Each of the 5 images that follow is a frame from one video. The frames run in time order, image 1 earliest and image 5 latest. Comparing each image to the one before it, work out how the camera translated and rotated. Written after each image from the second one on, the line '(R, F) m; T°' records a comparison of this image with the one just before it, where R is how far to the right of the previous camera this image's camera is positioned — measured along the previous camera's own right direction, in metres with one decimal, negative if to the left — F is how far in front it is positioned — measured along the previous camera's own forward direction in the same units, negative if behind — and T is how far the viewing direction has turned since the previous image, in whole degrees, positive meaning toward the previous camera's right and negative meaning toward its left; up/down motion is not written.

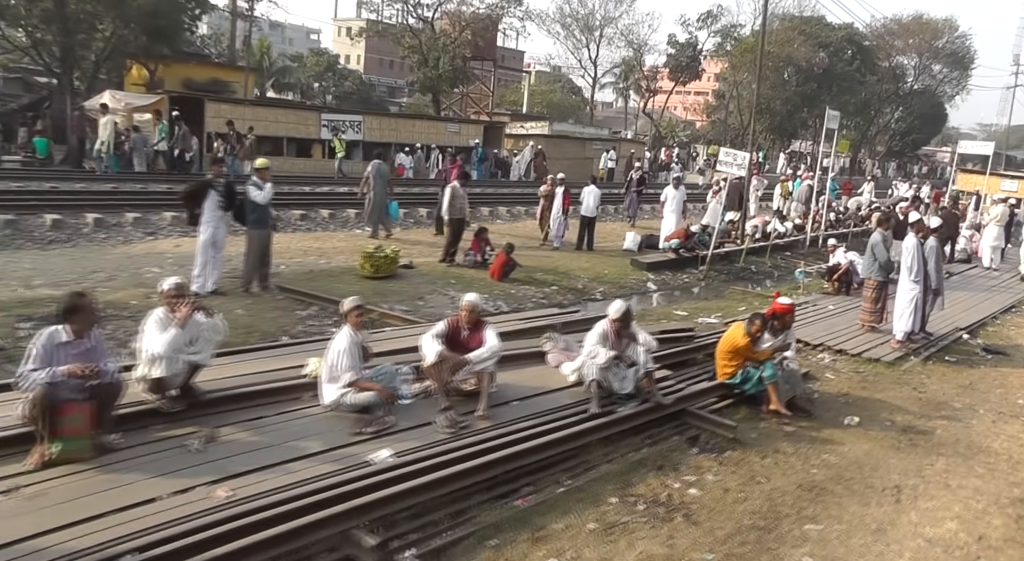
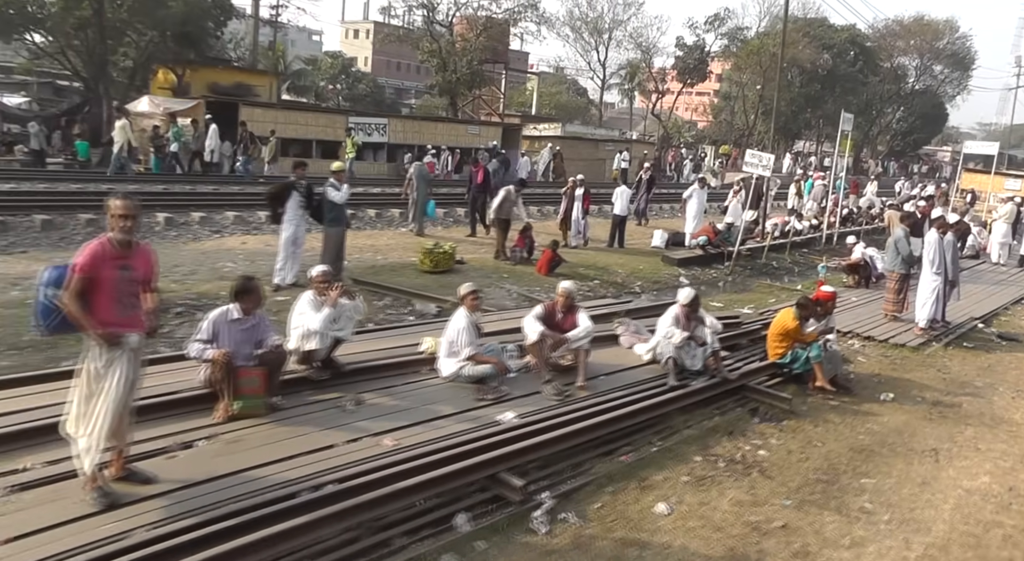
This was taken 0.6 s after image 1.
(-0.8, -0.8) m; 0°
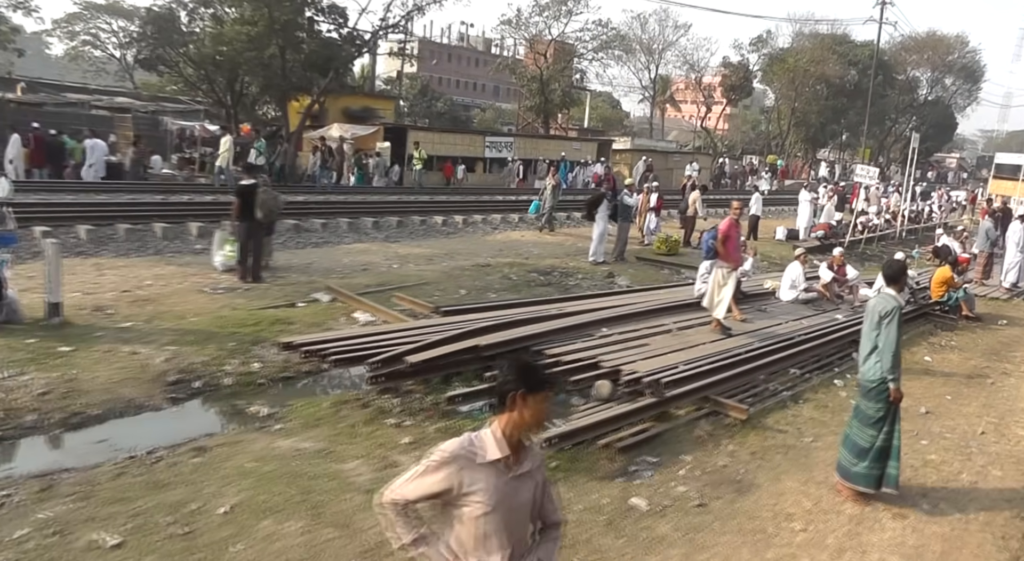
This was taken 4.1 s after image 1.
(-4.9, -5.2) m; +1°
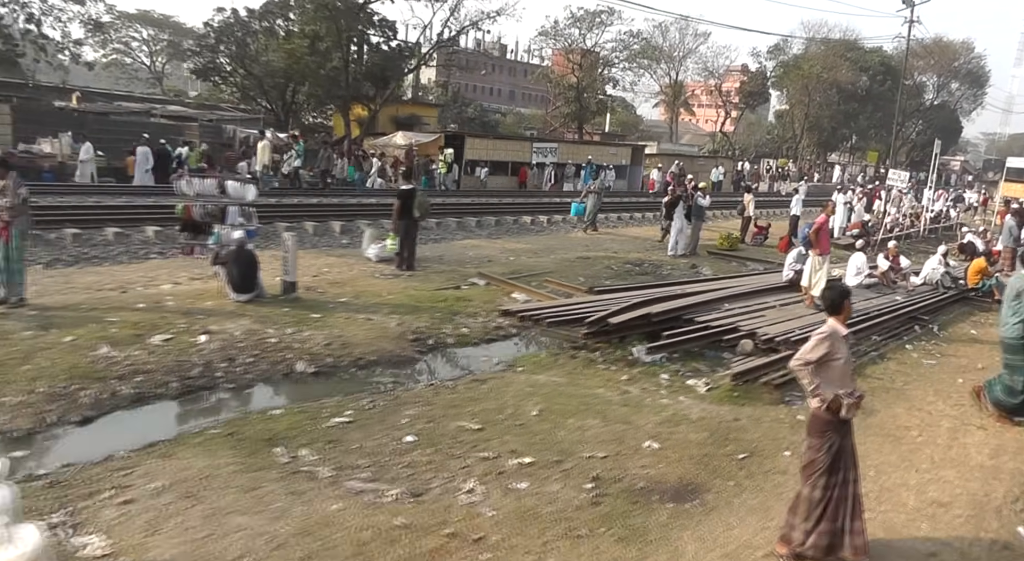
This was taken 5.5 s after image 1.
(-2.2, -2.4) m; 0°
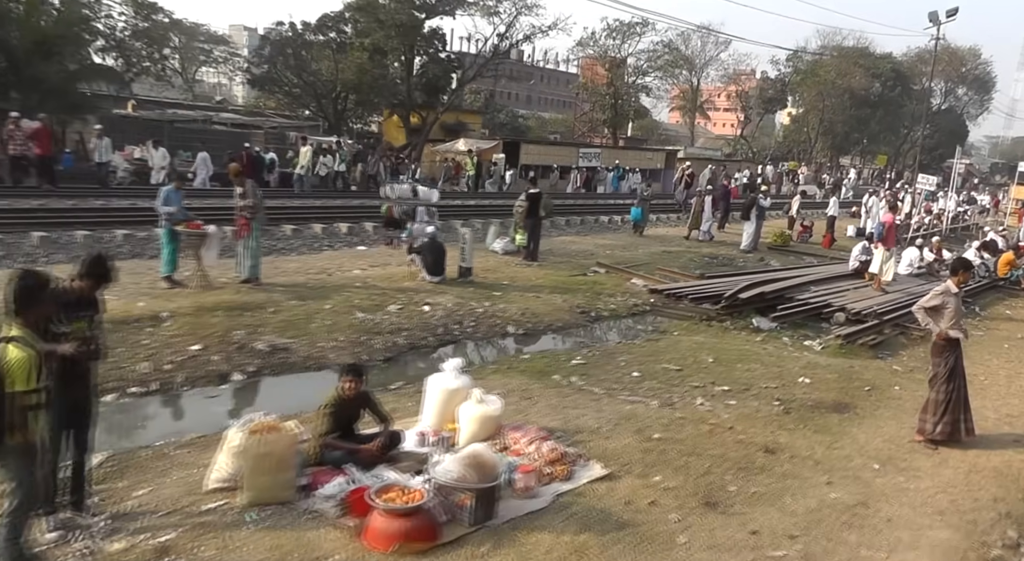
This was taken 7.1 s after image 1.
(-2.5, -2.7) m; 0°
